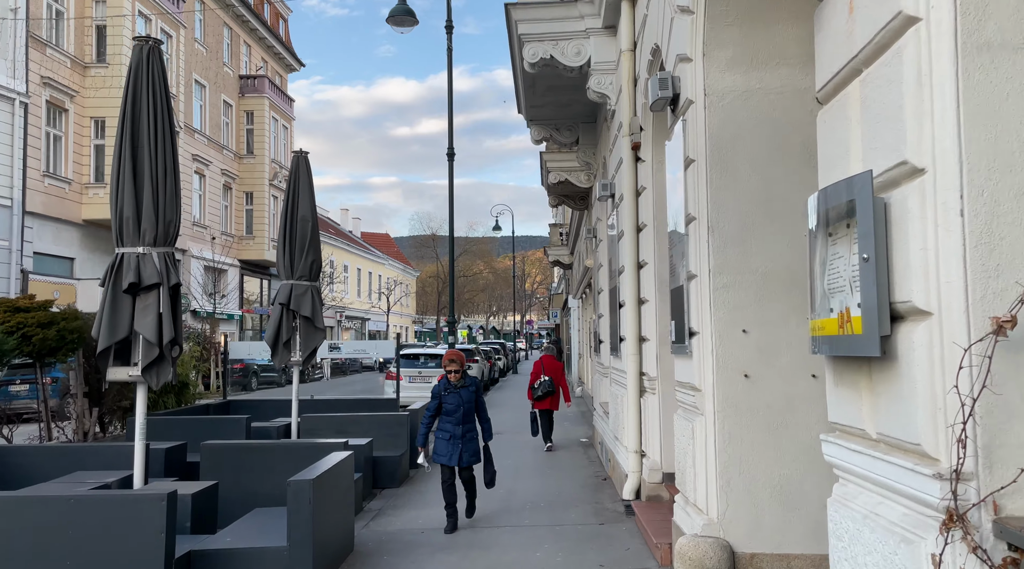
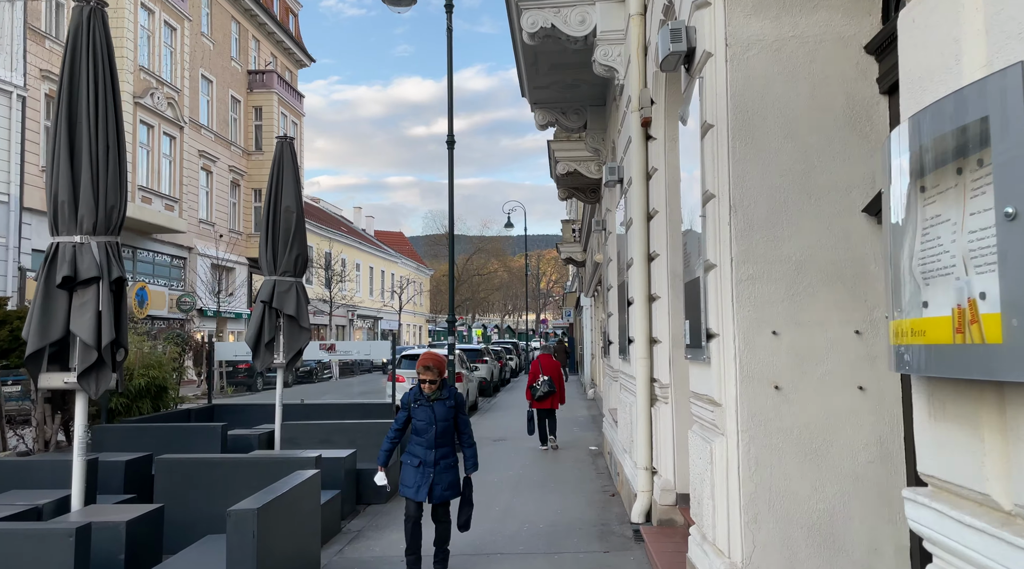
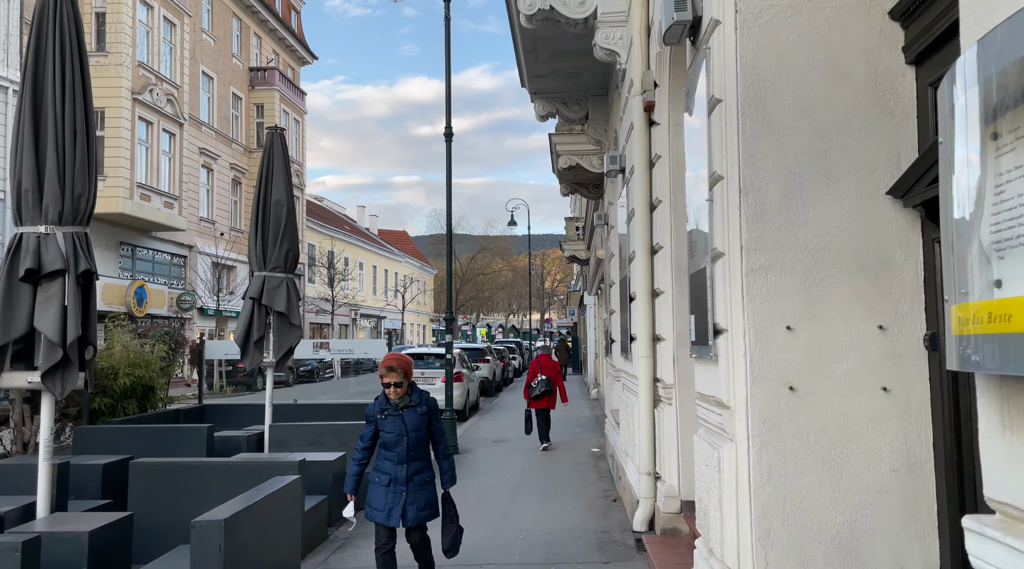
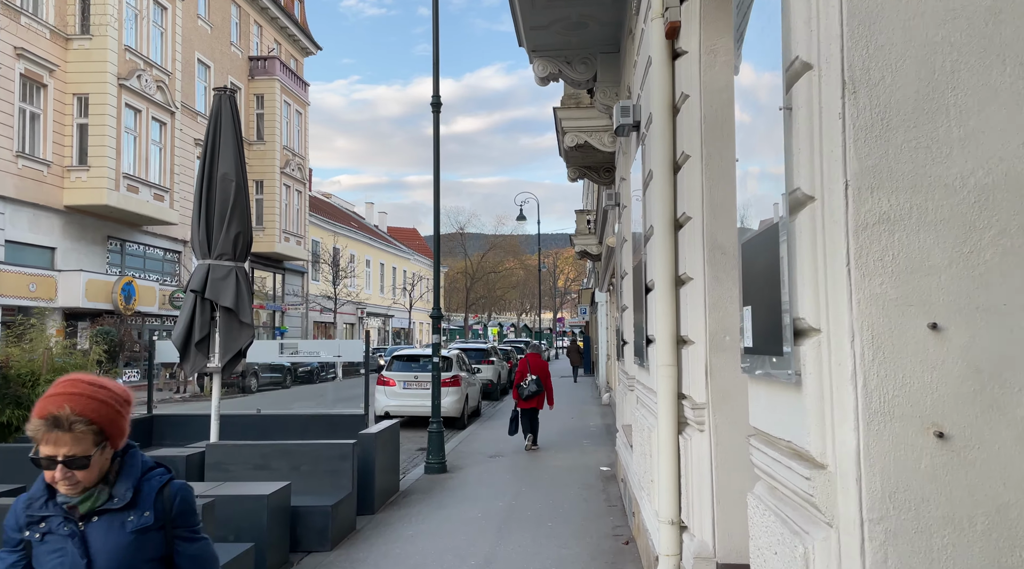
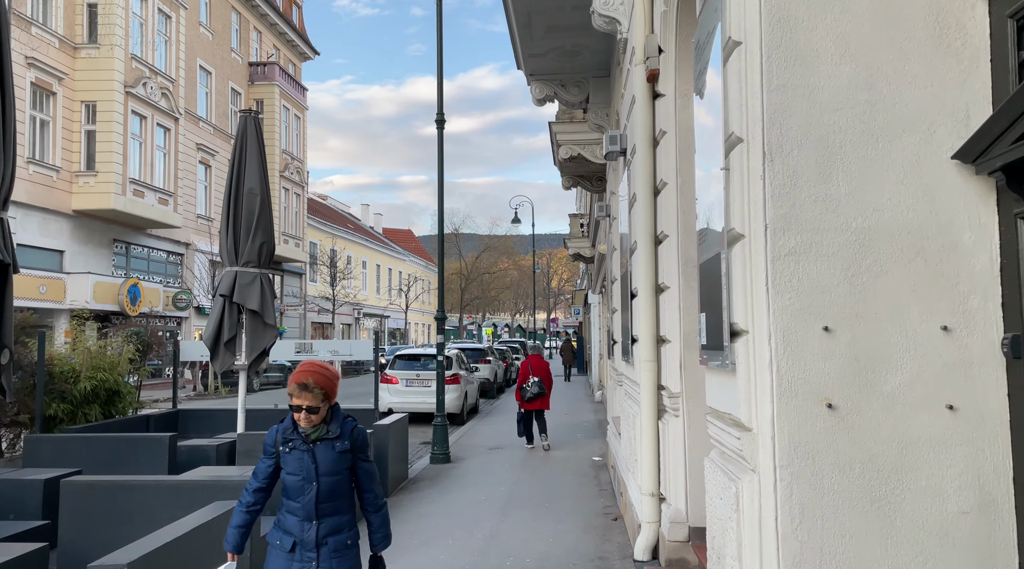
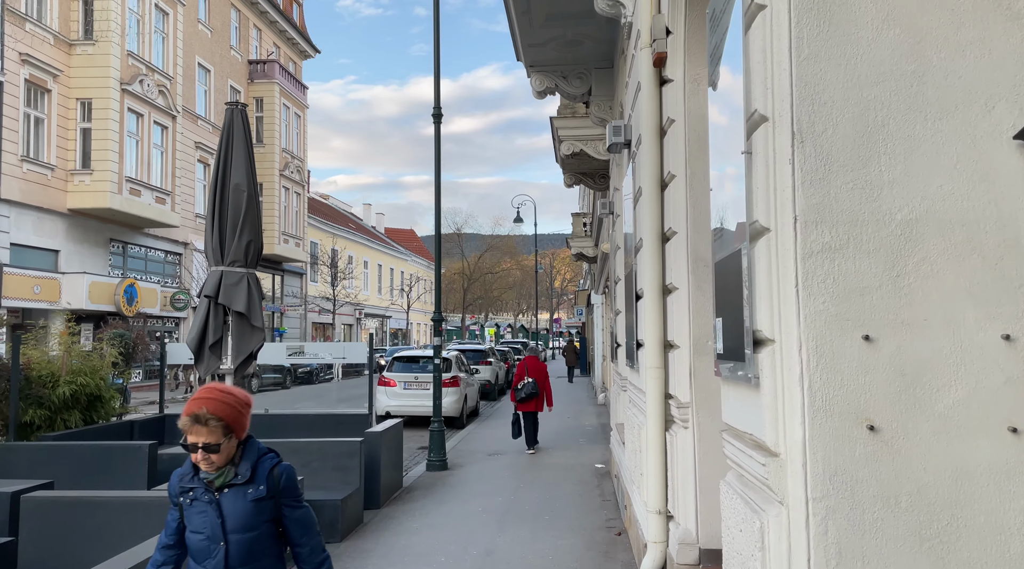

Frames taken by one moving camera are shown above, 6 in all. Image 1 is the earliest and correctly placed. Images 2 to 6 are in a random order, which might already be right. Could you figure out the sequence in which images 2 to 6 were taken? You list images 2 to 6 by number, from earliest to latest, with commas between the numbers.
2, 3, 5, 6, 4
